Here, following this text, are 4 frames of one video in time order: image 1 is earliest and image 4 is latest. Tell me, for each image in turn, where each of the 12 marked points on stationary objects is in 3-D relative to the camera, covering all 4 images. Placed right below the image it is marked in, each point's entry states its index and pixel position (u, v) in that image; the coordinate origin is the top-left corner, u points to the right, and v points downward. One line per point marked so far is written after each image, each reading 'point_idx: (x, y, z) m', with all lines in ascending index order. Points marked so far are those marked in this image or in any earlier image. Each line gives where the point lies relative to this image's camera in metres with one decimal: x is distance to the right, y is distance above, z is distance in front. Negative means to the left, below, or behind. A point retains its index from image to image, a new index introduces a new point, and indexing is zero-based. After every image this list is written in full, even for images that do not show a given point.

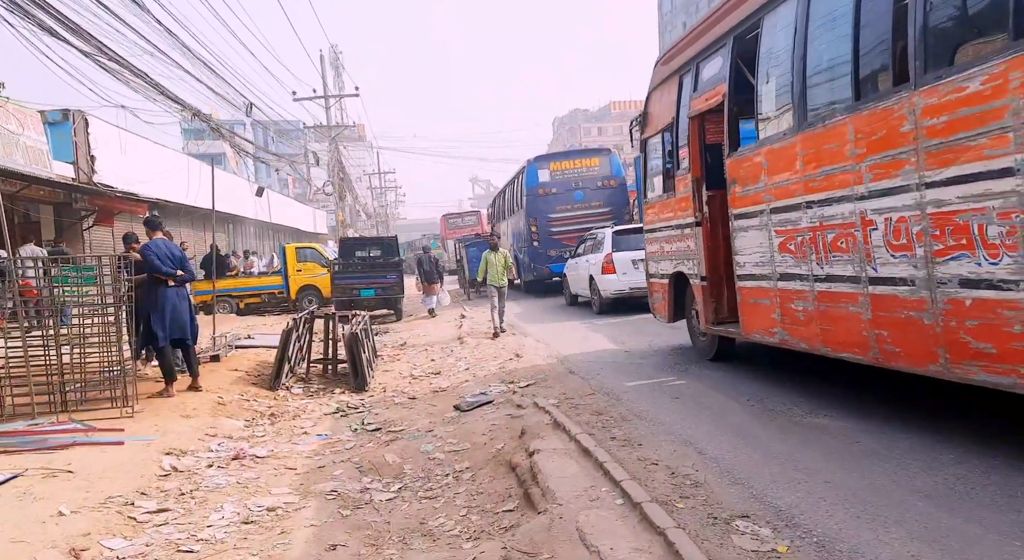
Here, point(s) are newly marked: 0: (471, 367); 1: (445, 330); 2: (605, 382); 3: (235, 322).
0: (-0.6, -1.1, +10.2) m
1: (-1.3, -1.0, +15.1) m
2: (+0.9, -0.9, +7.3) m
3: (-6.1, -0.9, +17.5) m
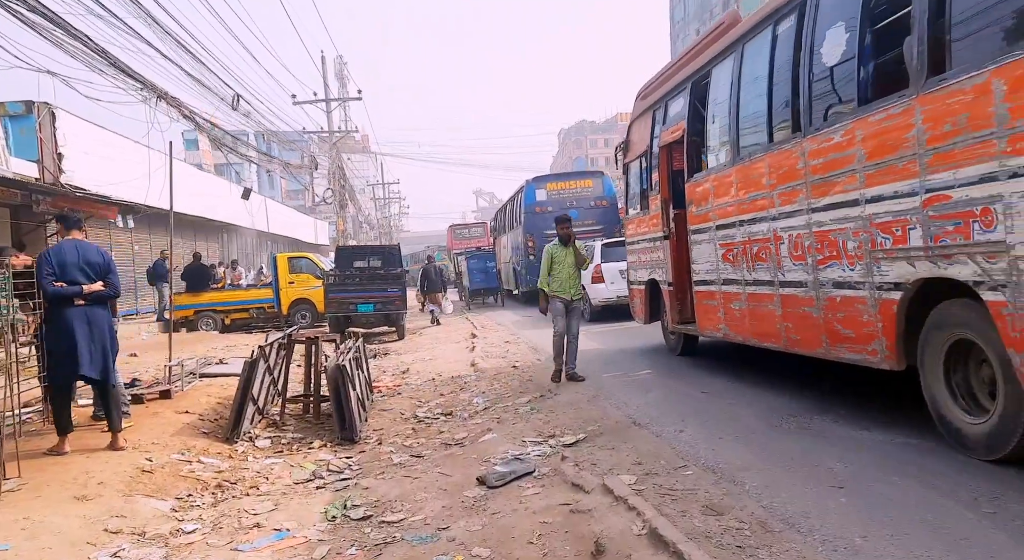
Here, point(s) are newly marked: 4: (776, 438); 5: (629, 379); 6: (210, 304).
0: (-0.2, -1.3, +8.0) m
1: (-1.0, -1.2, +12.9) m
2: (+1.2, -1.1, +5.0) m
3: (-5.7, -1.2, +15.2) m
4: (+1.7, -1.0, +4.9) m
5: (+1.2, -1.1, +8.4) m
6: (-7.4, -0.6, +19.2) m
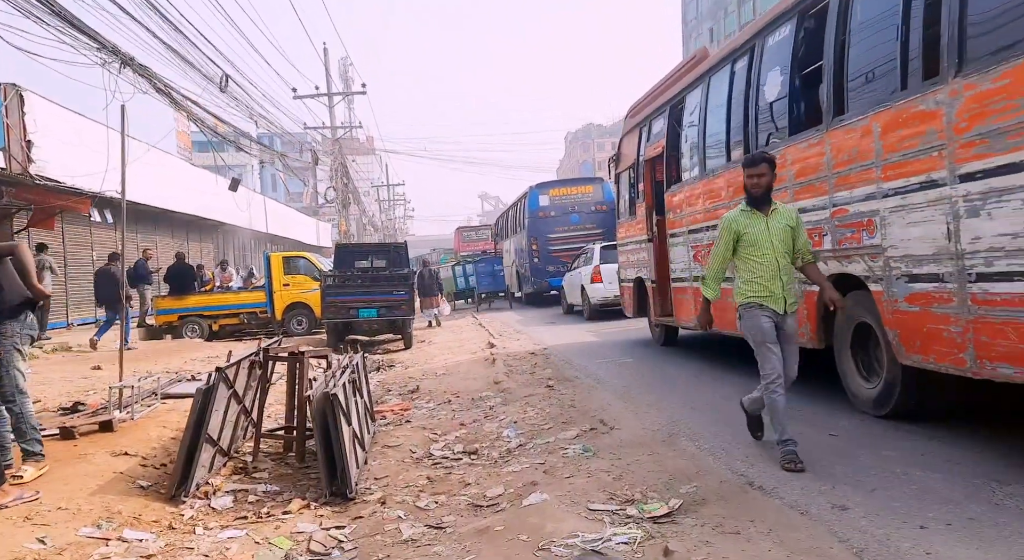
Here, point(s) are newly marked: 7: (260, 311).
0: (+0.1, -1.3, +6.1) m
1: (-0.6, -1.2, +11.1) m
2: (+1.5, -1.0, +3.2) m
3: (-5.4, -1.2, +13.4) m
4: (+2.0, -1.0, +3.1) m
5: (+1.6, -1.1, +6.5) m
6: (-7.0, -0.6, +17.4) m
7: (-5.8, -0.7, +17.8) m
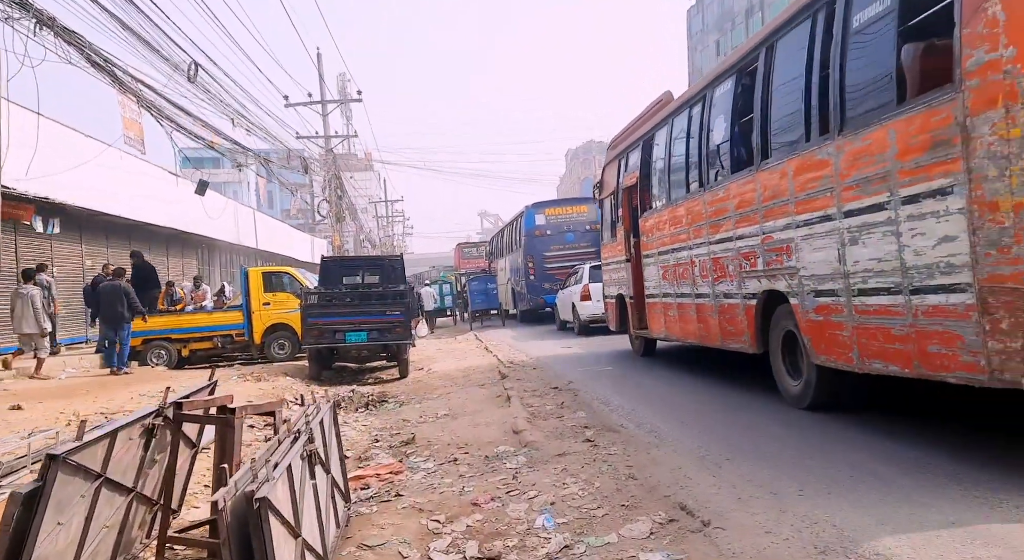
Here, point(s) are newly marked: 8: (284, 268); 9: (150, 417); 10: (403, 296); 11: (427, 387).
0: (+0.3, -1.4, +4.0) m
1: (-0.4, -1.4, +8.9) m
2: (+1.7, -1.1, +1.1) m
3: (-5.1, -1.5, +11.3) m
4: (+2.2, -1.0, +0.9) m
5: (+1.8, -1.2, +4.4) m
6: (-6.8, -1.0, +15.3) m
7: (-5.6, -1.1, +15.7) m
8: (-4.6, +0.2, +15.7) m
9: (-1.7, -0.7, +3.8) m
10: (-1.8, -0.3, +12.7) m
11: (-1.2, -1.6, +11.3) m
